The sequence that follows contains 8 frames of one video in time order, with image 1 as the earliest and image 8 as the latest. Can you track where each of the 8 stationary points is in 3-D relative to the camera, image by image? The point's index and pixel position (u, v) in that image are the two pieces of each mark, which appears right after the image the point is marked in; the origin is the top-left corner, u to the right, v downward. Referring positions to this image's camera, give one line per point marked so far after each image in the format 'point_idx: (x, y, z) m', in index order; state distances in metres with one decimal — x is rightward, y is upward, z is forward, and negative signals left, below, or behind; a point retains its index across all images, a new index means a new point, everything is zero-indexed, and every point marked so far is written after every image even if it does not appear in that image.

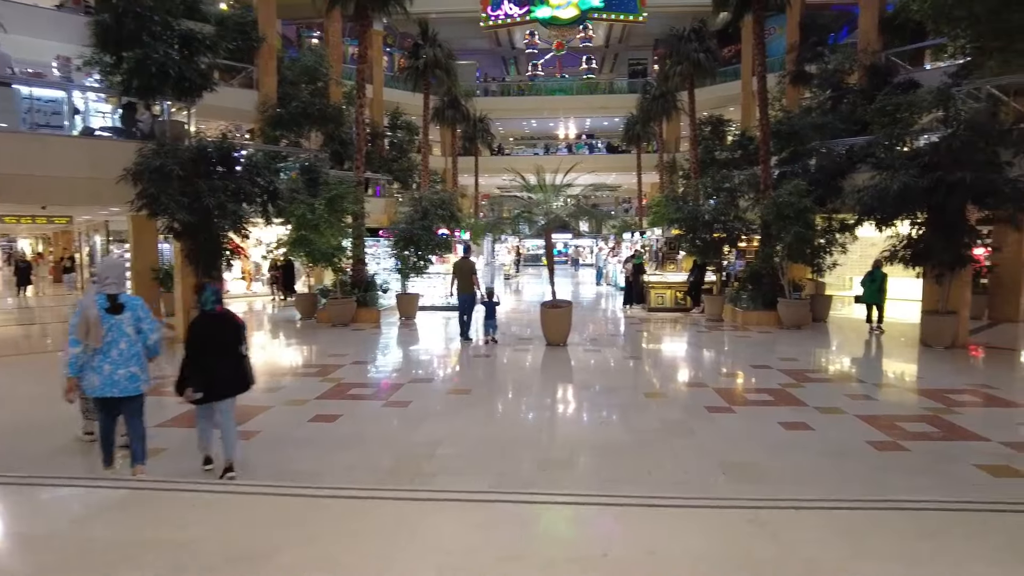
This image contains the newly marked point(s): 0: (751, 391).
0: (+2.1, -0.9, +6.0) m
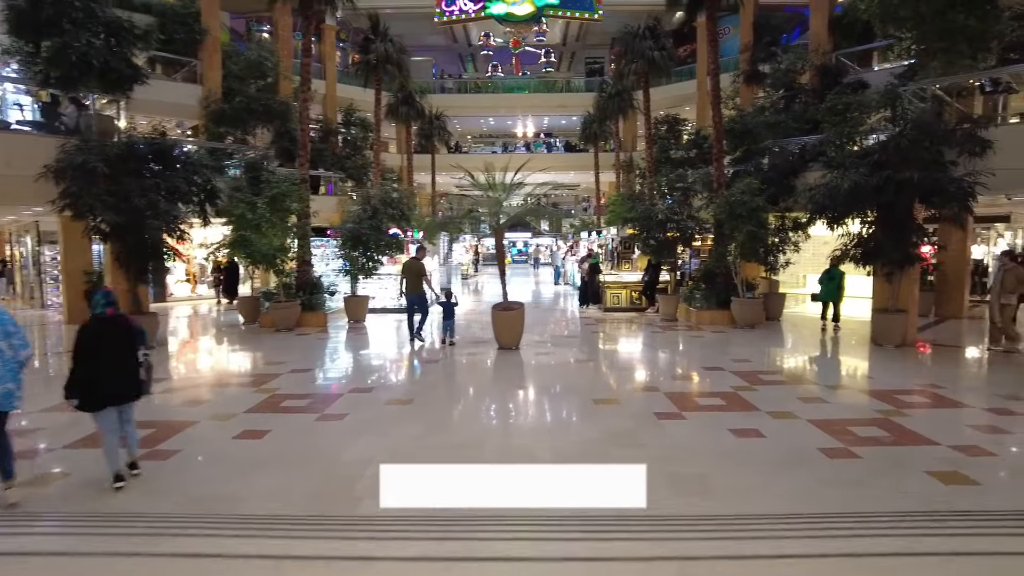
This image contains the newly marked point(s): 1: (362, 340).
0: (+1.7, -0.9, +5.8) m
1: (-2.4, -0.8, +10.5) m
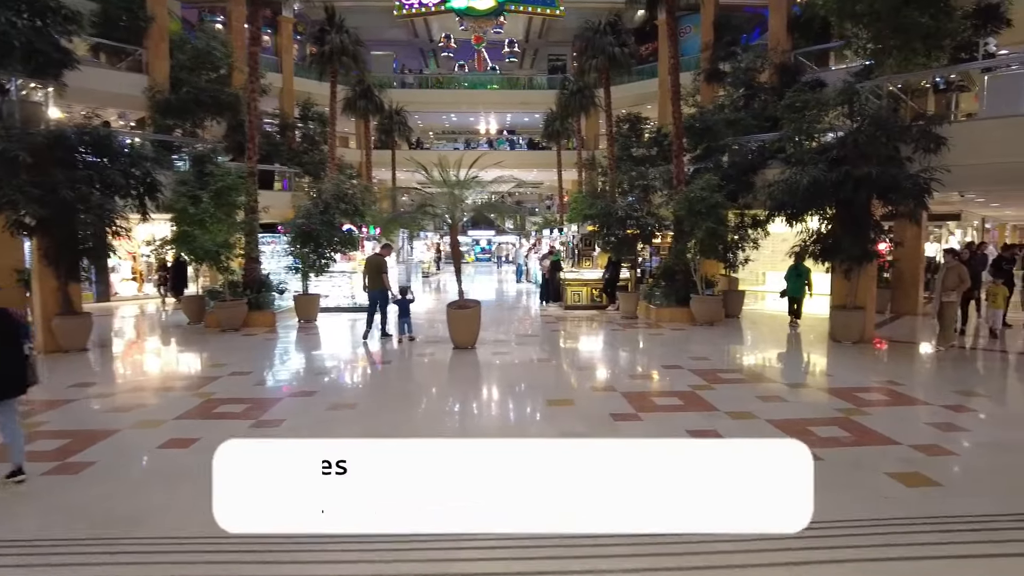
0: (+1.2, -0.9, +5.6) m
1: (-3.0, -0.8, +10.1) m
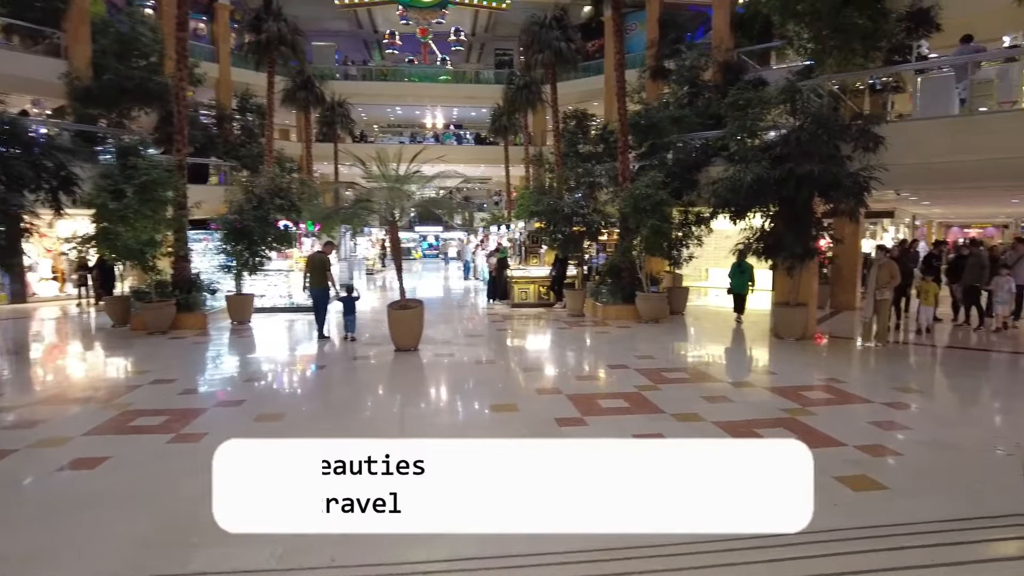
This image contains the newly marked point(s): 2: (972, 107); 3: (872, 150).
0: (+0.8, -0.9, +5.5) m
1: (-3.8, -0.8, +9.7) m
2: (+5.4, +2.1, +7.8) m
3: (+4.3, +1.6, +7.9) m
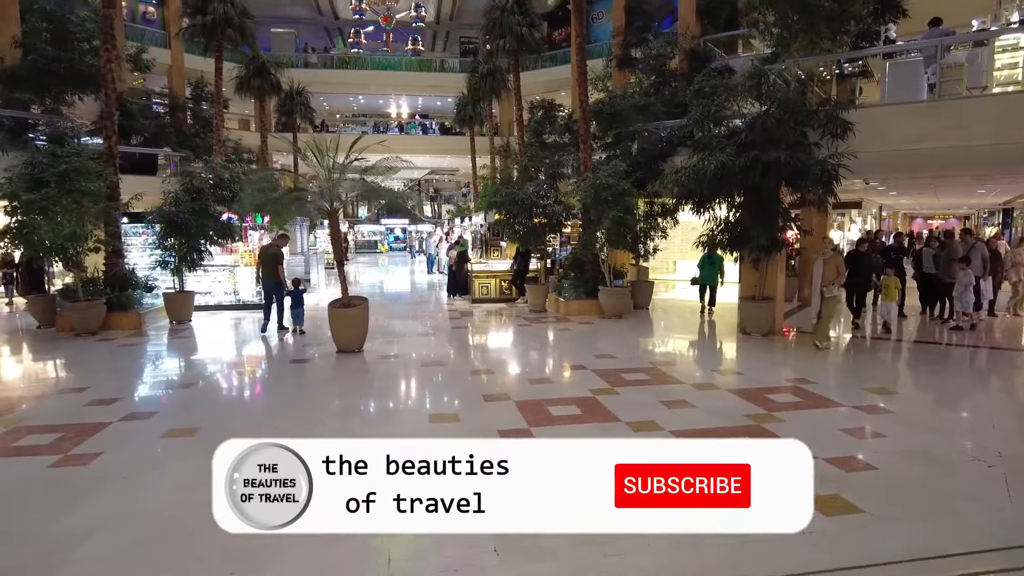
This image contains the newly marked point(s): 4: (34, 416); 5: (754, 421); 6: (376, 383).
0: (+0.4, -0.9, +5.1) m
1: (-4.4, -0.8, +9.0) m
2: (+4.9, +2.2, +7.5) m
3: (+3.8, +1.7, +7.6) m
4: (-3.6, -1.0, +5.1) m
5: (+1.7, -0.9, +4.6) m
6: (-1.3, -0.9, +6.3) m
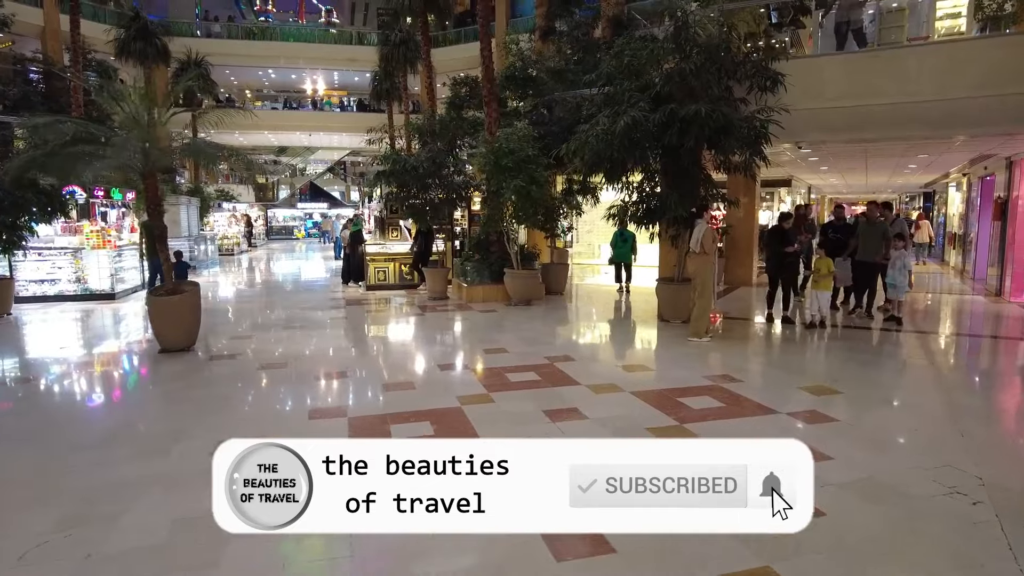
0: (-0.6, -0.7, +3.8) m
1: (-5.7, -0.6, +7.3) m
2: (+3.7, +2.4, +6.6) m
3: (+2.6, +1.9, +6.6) m
4: (-4.5, -0.9, +3.5) m
5: (+0.8, -0.8, +3.4) m
6: (-2.3, -0.8, +4.9) m
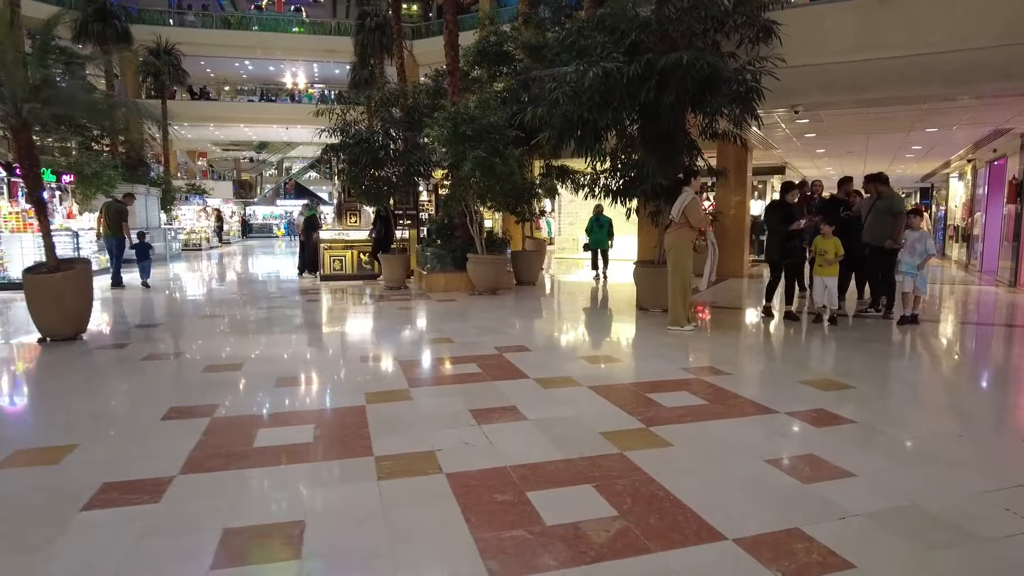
0: (-0.9, -0.6, +2.9) m
1: (-6.1, -0.4, +6.4) m
2: (+3.3, +2.6, +5.8) m
3: (+2.2, +2.1, +5.8) m
4: (-4.9, -0.7, +2.5) m
5: (+0.4, -0.6, +2.6) m
6: (-2.7, -0.6, +4.0) m
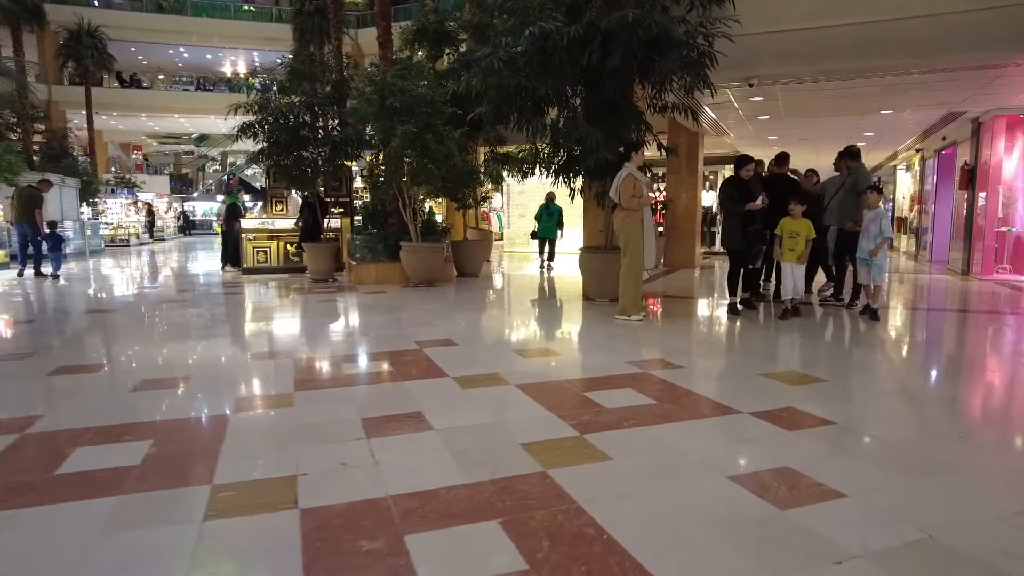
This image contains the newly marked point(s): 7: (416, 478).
0: (-1.3, -0.5, +2.3) m
1: (-6.6, -0.4, +5.4) m
2: (+2.7, +2.7, +5.4) m
3: (+1.6, +2.2, +5.3) m
4: (-5.2, -0.7, +1.6) m
5: (+0.1, -0.5, +2.0) m
6: (-3.1, -0.5, +3.2) m
7: (-0.2, -0.5, +1.8) m
